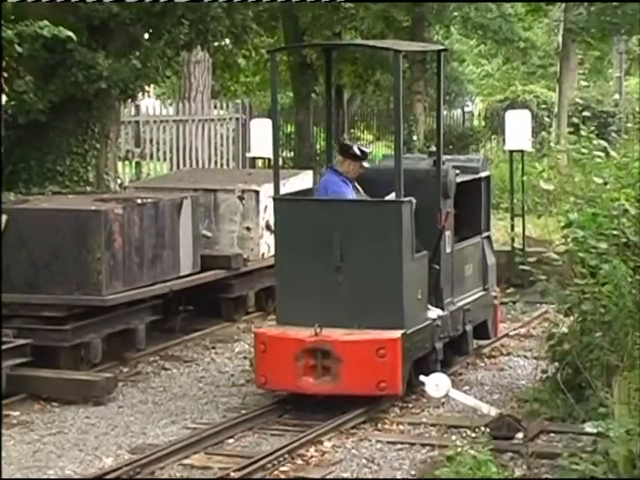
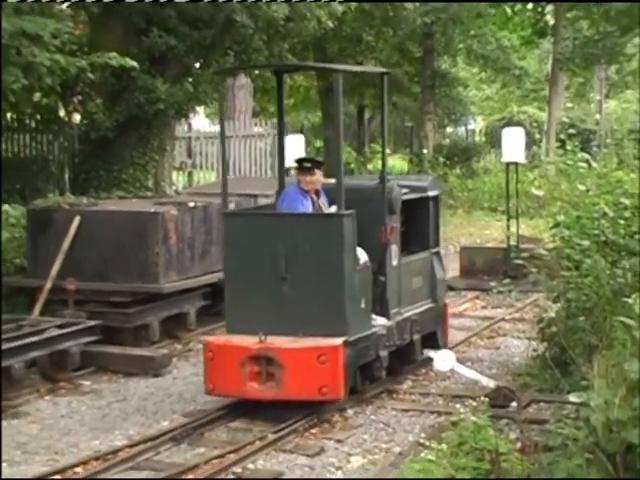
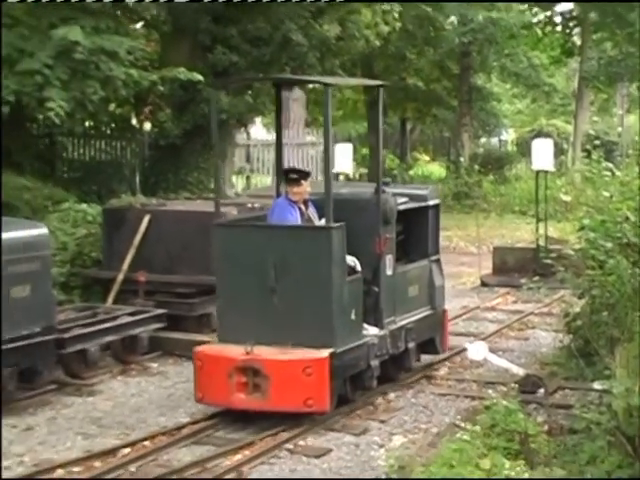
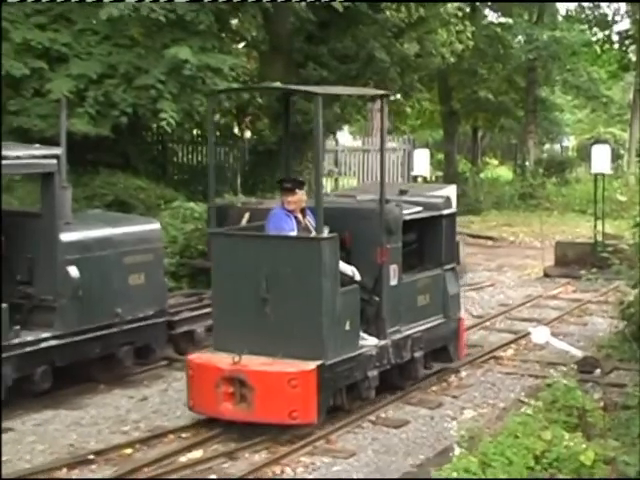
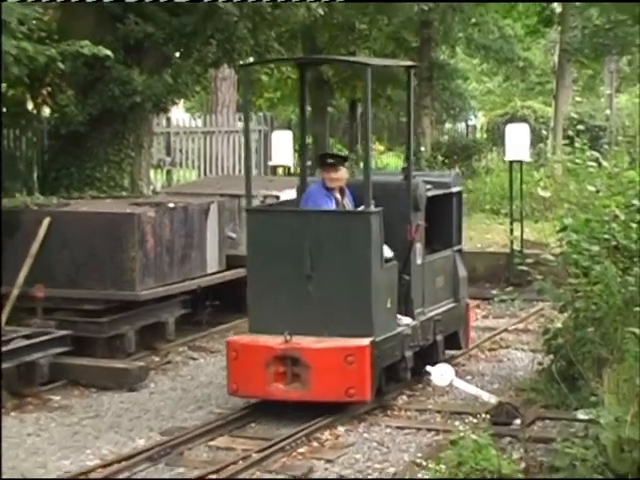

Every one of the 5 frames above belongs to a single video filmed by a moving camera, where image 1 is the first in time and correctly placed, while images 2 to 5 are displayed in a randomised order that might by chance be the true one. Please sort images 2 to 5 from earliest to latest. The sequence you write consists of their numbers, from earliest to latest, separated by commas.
5, 2, 3, 4
